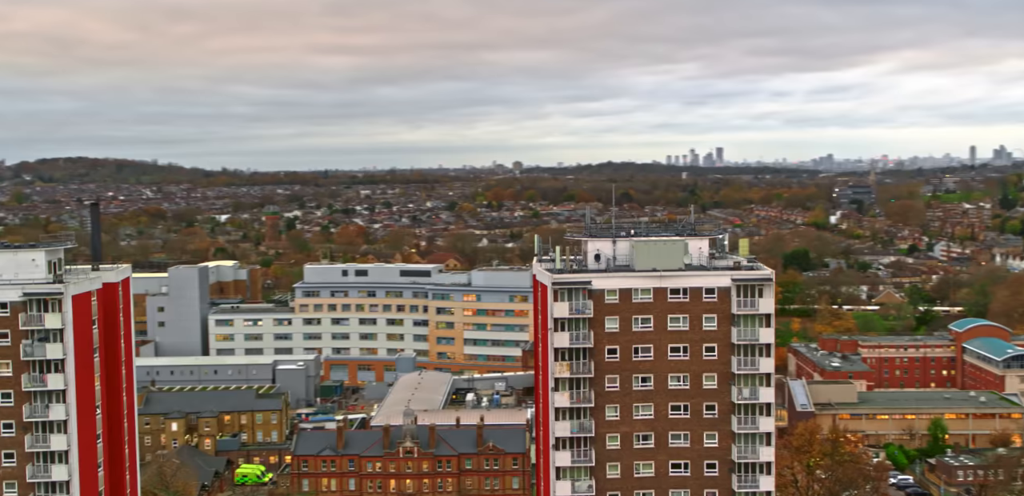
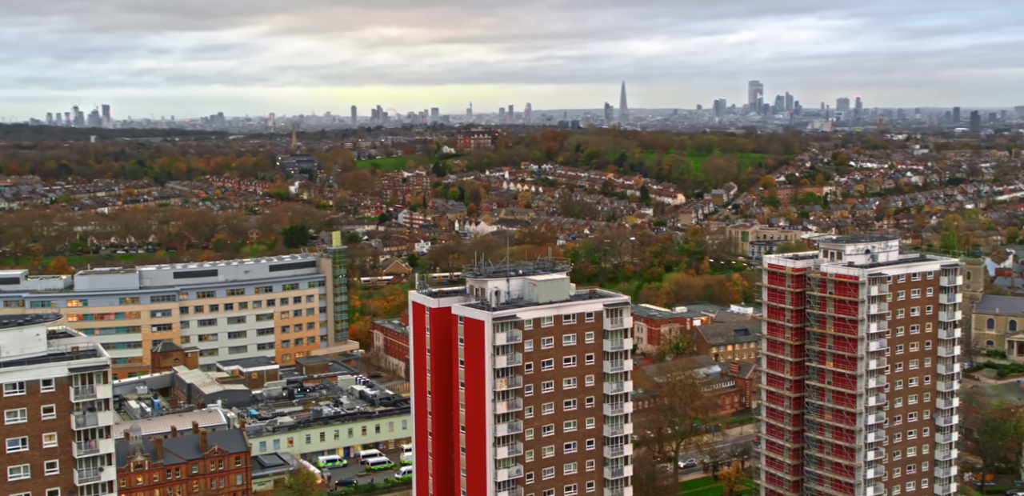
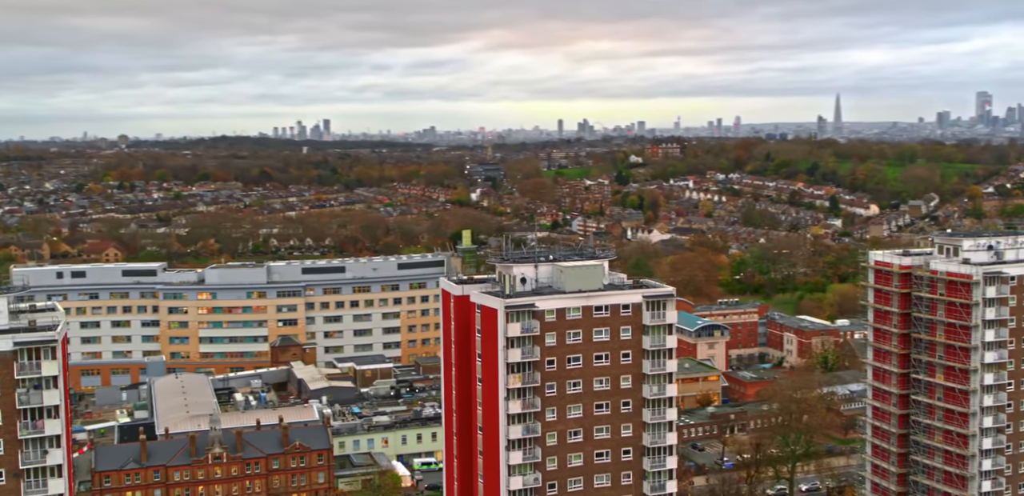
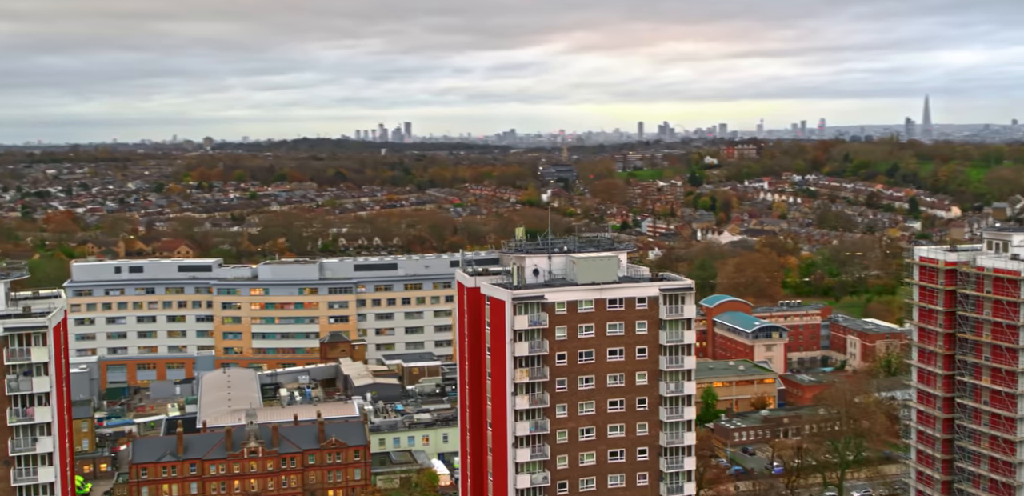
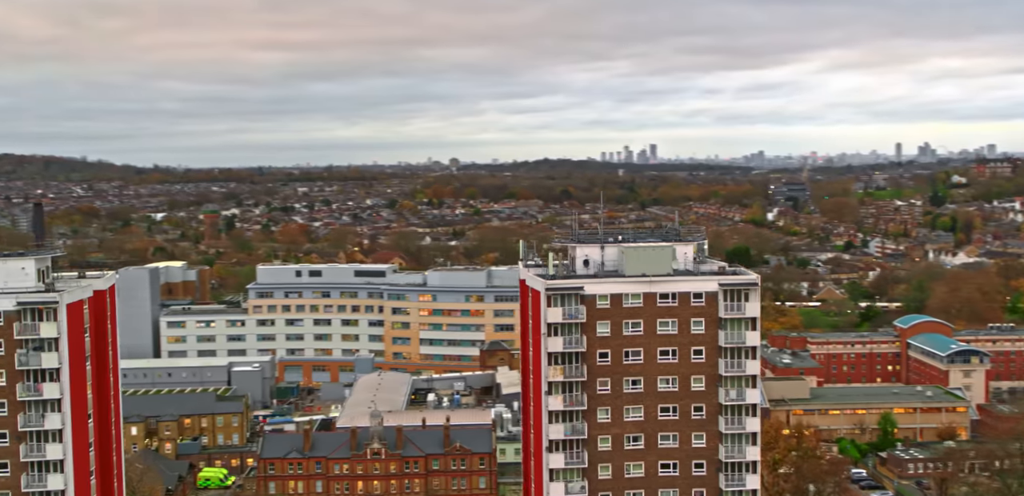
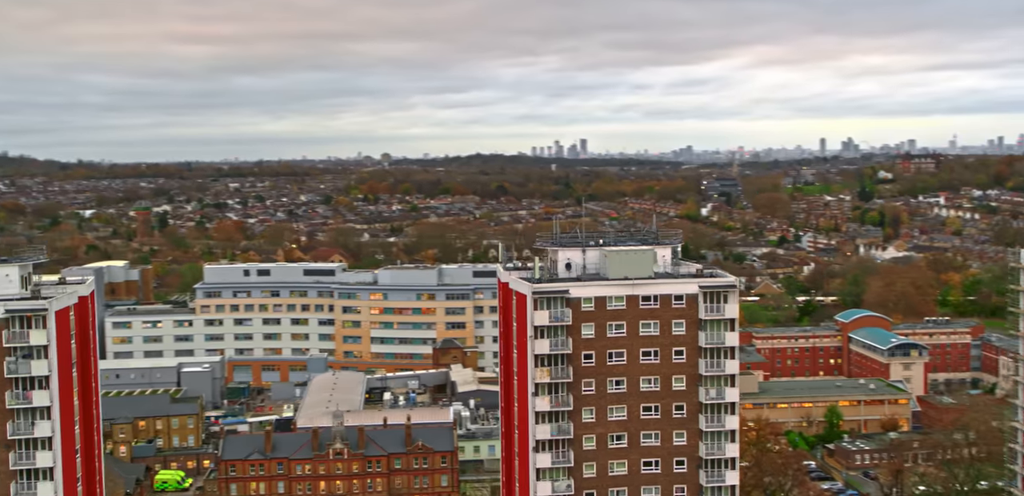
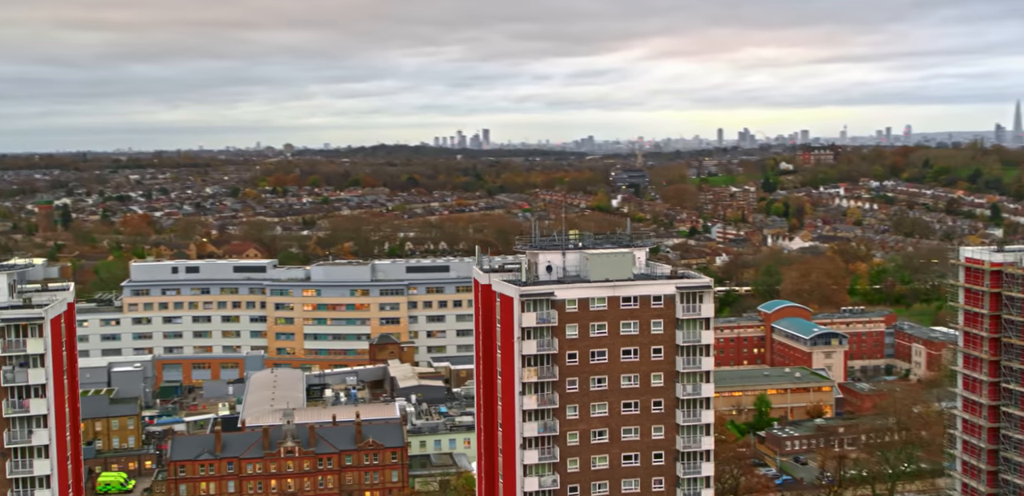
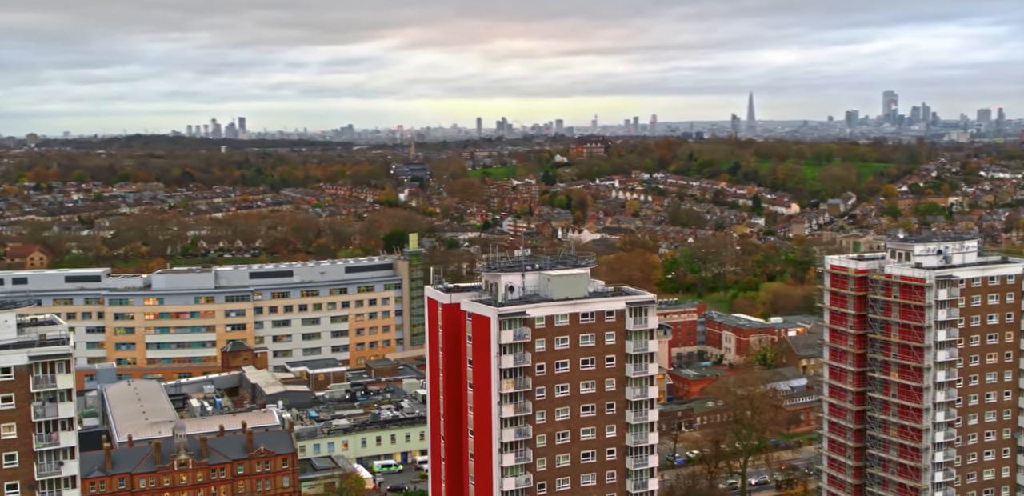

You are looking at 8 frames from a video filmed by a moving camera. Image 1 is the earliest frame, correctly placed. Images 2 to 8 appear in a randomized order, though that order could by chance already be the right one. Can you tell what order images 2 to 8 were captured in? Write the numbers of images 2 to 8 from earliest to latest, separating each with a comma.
5, 6, 7, 4, 3, 8, 2
